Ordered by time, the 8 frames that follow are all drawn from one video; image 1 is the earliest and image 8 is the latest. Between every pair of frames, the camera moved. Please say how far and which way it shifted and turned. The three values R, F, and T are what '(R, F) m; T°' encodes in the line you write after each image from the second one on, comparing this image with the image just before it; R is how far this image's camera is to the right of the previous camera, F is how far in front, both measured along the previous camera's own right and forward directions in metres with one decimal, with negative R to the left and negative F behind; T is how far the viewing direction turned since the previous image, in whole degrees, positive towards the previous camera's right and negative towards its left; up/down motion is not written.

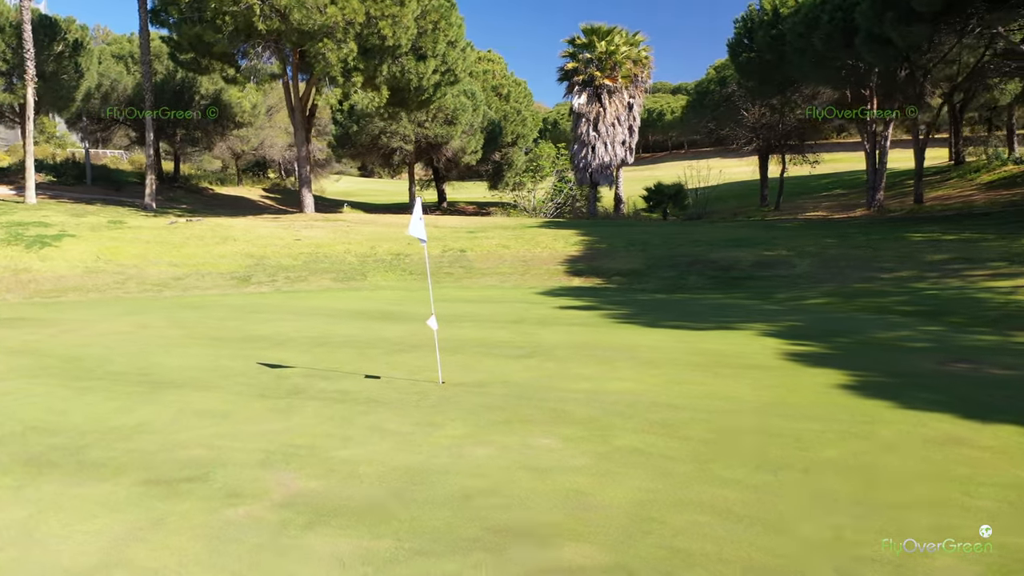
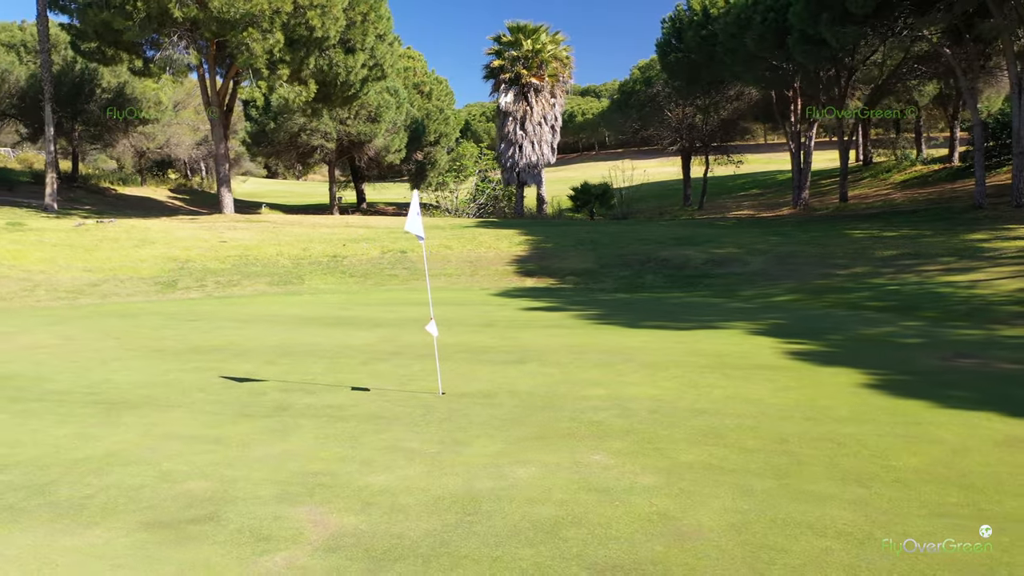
(-0.9, +0.7) m; +7°
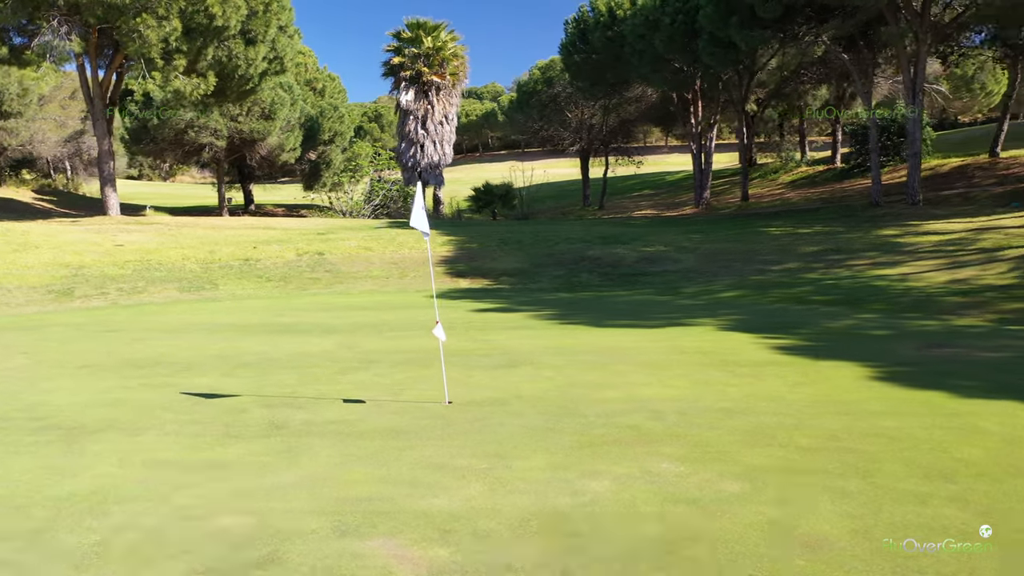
(-1.1, +0.5) m; +9°
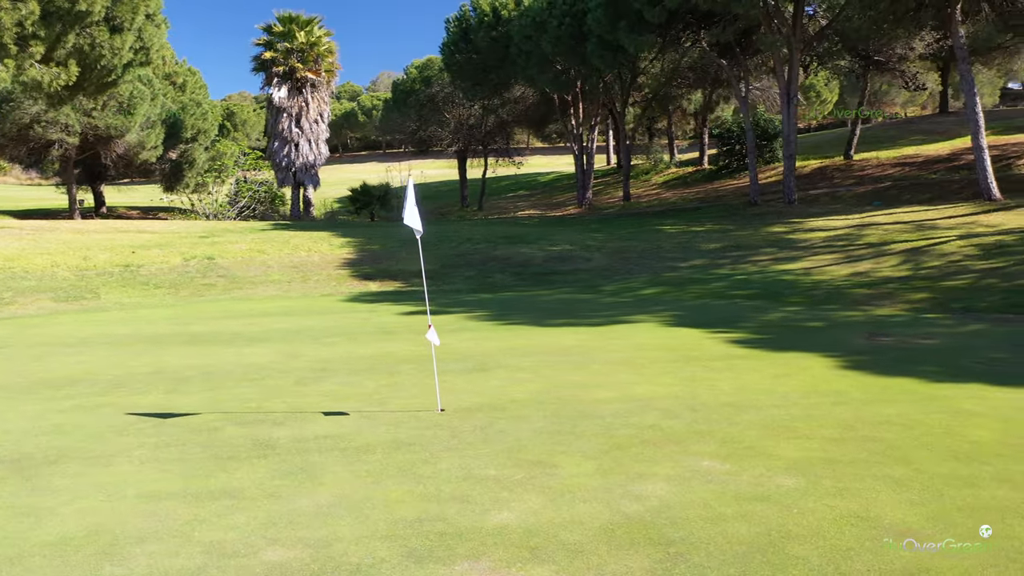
(-1.1, +0.4) m; +10°
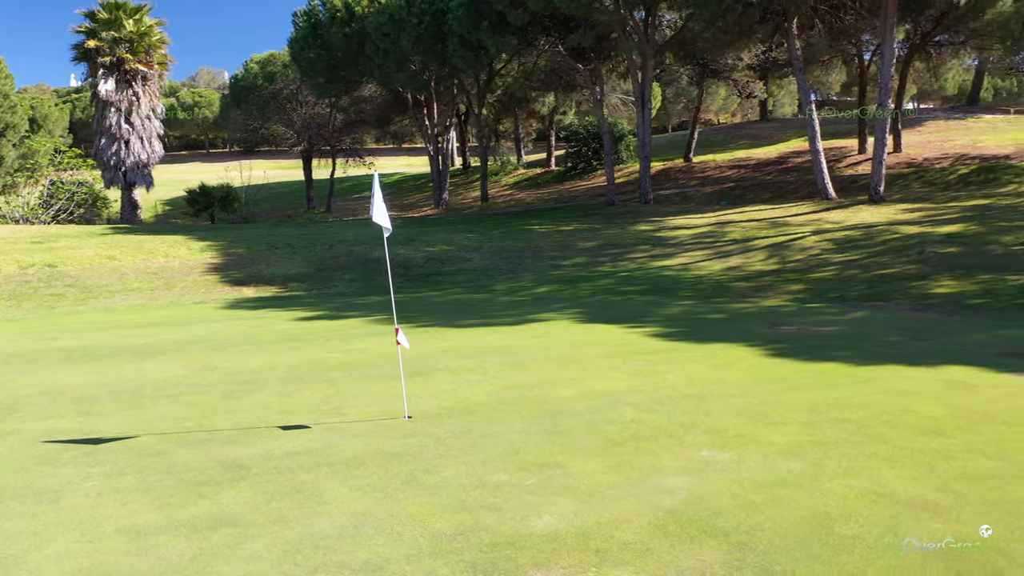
(-1.0, +0.3) m; +12°
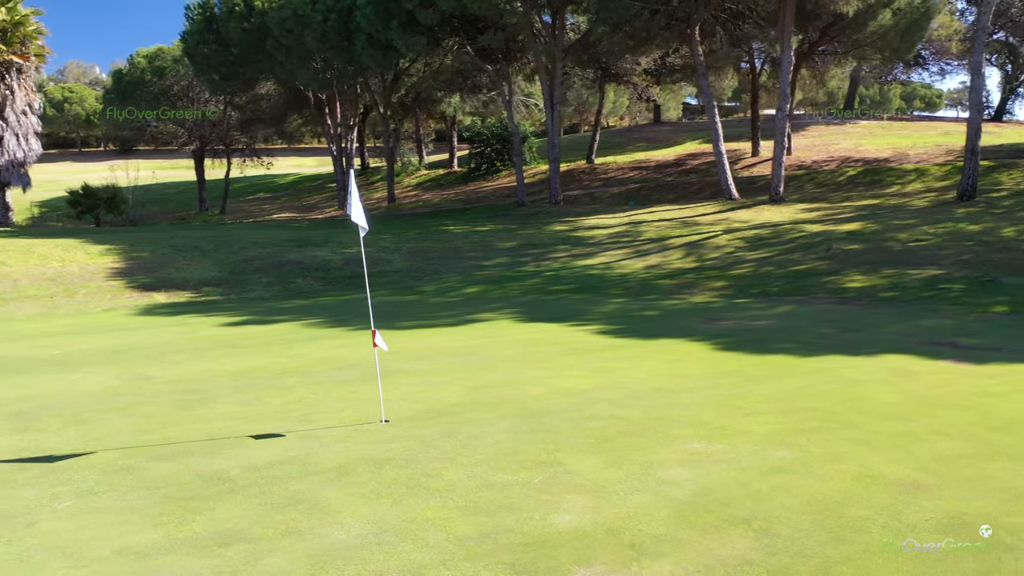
(-0.6, +0.1) m; +8°
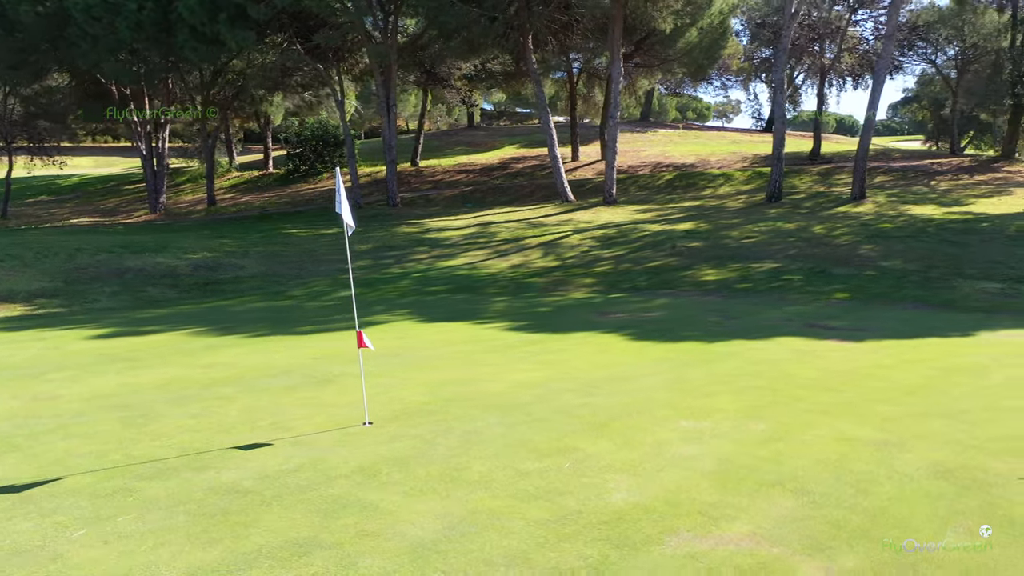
(-1.4, 0.0) m; +14°
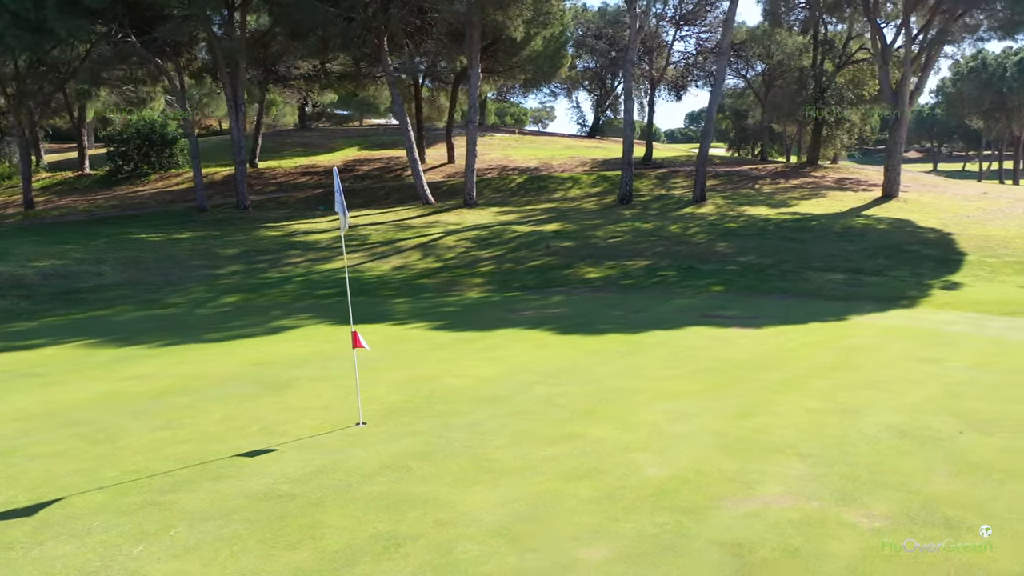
(-1.3, -0.1) m; +13°
